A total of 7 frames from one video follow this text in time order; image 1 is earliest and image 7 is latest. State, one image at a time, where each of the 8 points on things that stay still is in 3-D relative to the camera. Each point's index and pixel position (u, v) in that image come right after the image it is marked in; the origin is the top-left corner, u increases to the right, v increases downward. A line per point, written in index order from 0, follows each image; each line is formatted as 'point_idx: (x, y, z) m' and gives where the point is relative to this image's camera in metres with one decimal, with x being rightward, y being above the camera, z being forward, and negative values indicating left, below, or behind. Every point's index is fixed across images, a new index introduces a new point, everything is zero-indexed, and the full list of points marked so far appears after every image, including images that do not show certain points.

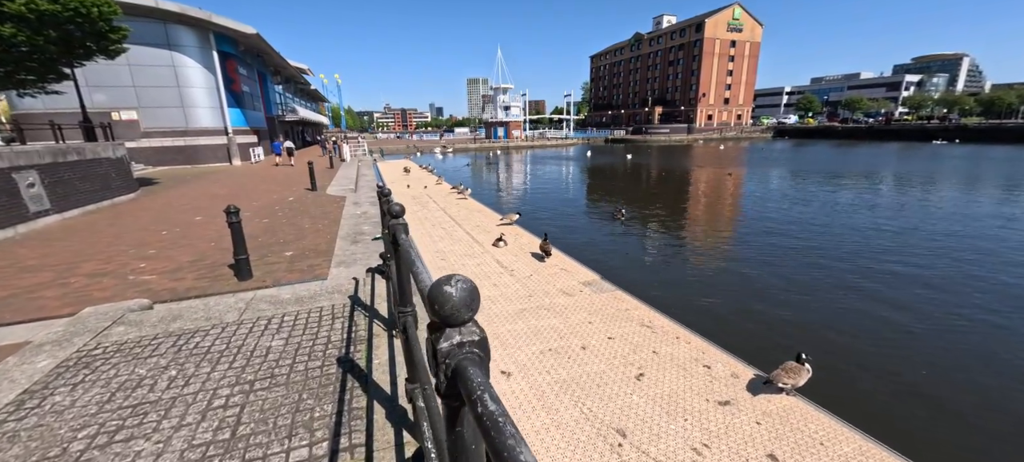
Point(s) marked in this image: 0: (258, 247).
0: (-5.0, -0.4, +8.0) m
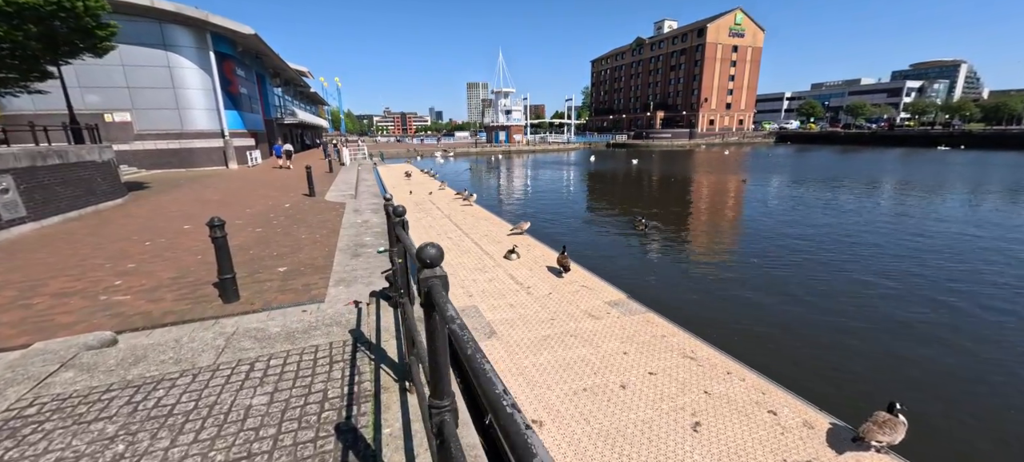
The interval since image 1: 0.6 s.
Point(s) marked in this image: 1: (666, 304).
0: (-4.7, -0.6, +7.3) m
1: (+3.8, -1.7, +9.9) m
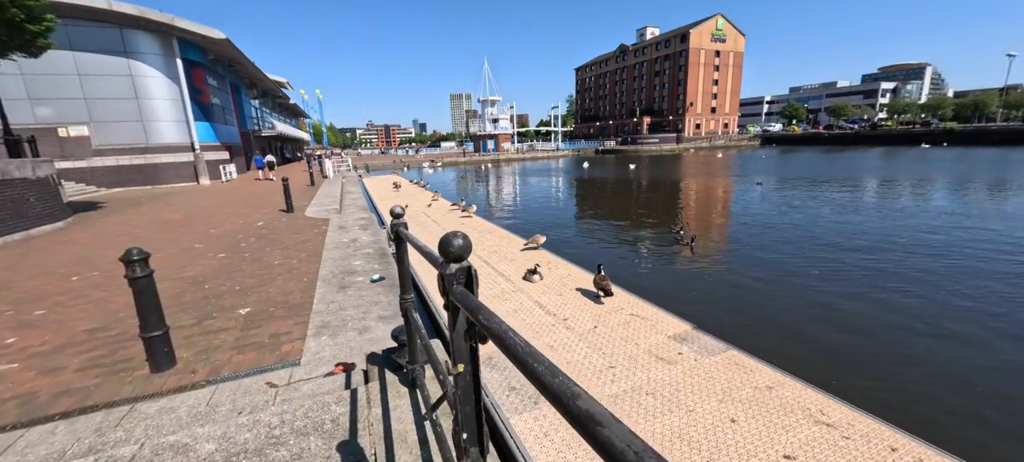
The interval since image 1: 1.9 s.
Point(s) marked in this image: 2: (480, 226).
0: (-4.2, -1.0, +5.5) m
1: (+4.2, -1.9, +8.4) m
2: (-1.0, +0.2, +13.1) m
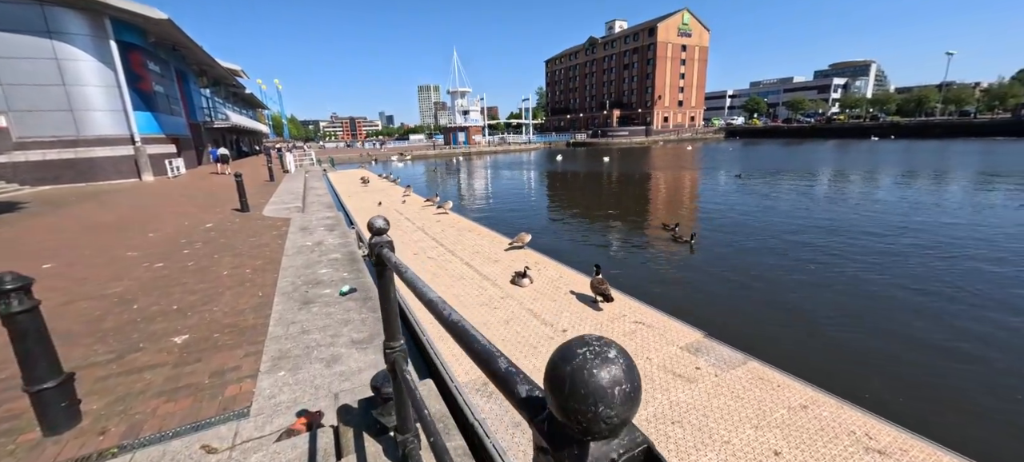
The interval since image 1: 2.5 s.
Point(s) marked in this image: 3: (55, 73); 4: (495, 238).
0: (-4.3, -1.1, +4.5) m
1: (+4.0, -1.8, +8.0) m
2: (-1.7, +0.3, +12.3) m
3: (-20.7, +7.1, +18.3) m
4: (-0.4, -0.2, +10.4) m
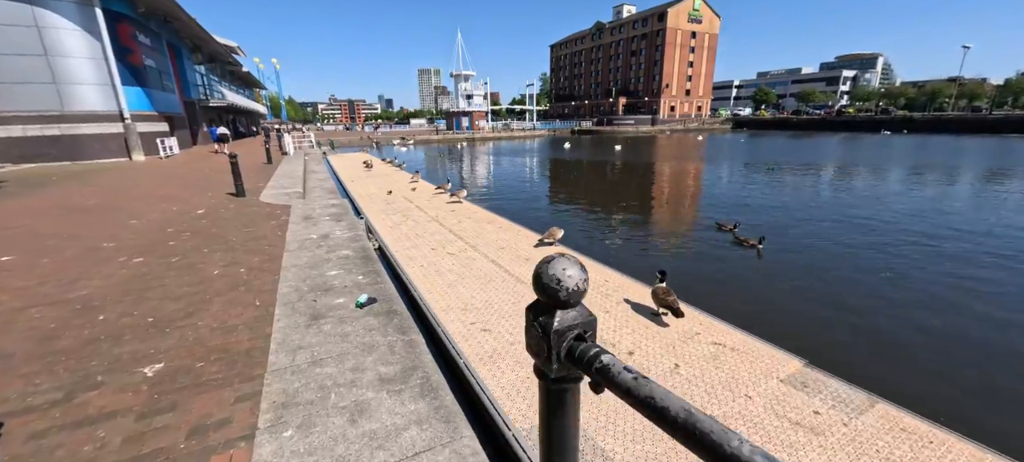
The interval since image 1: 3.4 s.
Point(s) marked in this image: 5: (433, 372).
0: (-3.6, -1.0, +3.4) m
1: (+4.5, -1.8, +7.0) m
2: (-1.0, +0.5, +11.2) m
3: (-20.0, +7.9, +16.9) m
4: (+0.2, 0.0, +9.3) m
5: (-0.6, -1.1, +3.2) m
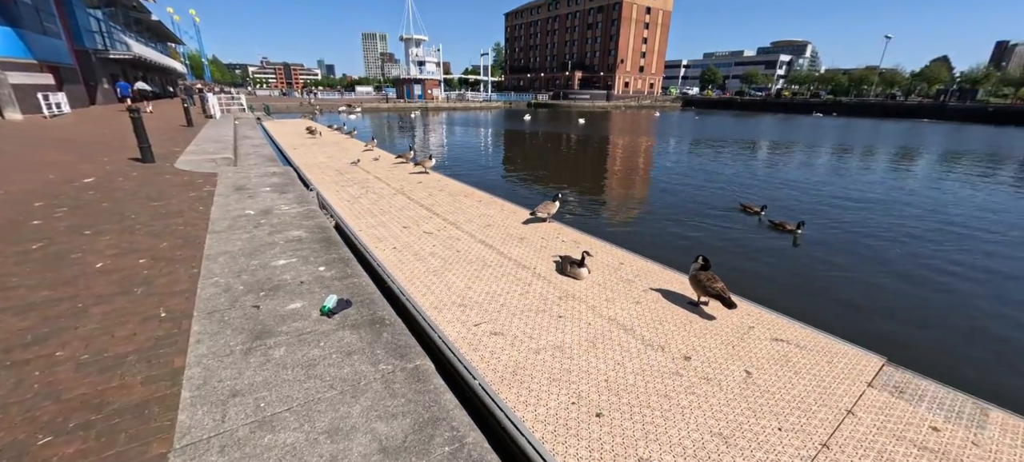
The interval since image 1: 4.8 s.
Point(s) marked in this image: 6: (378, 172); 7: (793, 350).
0: (-3.3, -0.9, +1.9) m
1: (+4.4, -1.4, +6.4) m
2: (-1.6, +1.1, +9.8) m
3: (-21.1, +8.7, +12.7) m
4: (-0.2, +0.5, +8.1) m
5: (-0.2, -1.0, +2.0) m
6: (-3.6, +1.6, +10.9) m
7: (+2.6, -1.1, +3.8) m
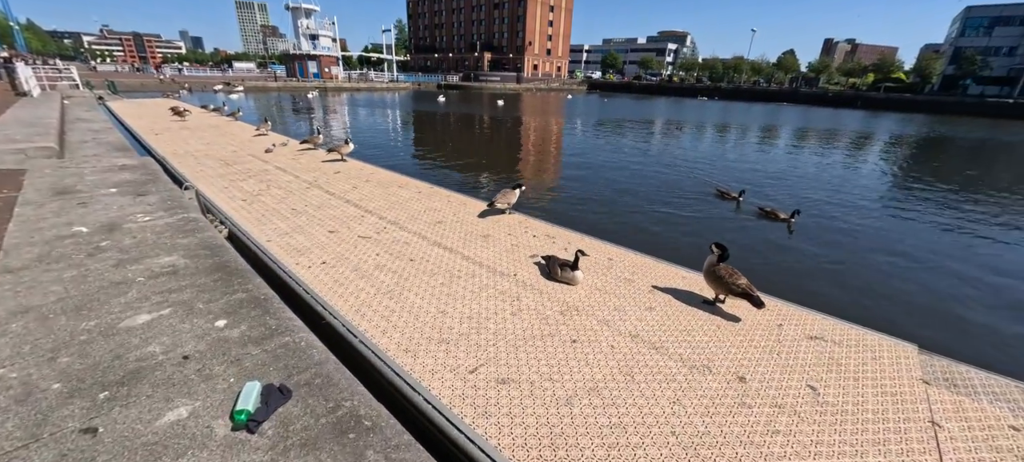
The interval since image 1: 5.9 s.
0: (-2.7, -1.2, +0.2) m
1: (+3.9, -1.1, +6.3) m
2: (-2.9, +1.1, +8.2) m
3: (-22.9, +7.5, +6.6) m
4: (-1.1, +0.6, +6.9) m
5: (+0.3, -1.1, +0.9) m
6: (-5.1, +1.5, +8.8) m
7: (+2.7, -1.0, +3.3) m
